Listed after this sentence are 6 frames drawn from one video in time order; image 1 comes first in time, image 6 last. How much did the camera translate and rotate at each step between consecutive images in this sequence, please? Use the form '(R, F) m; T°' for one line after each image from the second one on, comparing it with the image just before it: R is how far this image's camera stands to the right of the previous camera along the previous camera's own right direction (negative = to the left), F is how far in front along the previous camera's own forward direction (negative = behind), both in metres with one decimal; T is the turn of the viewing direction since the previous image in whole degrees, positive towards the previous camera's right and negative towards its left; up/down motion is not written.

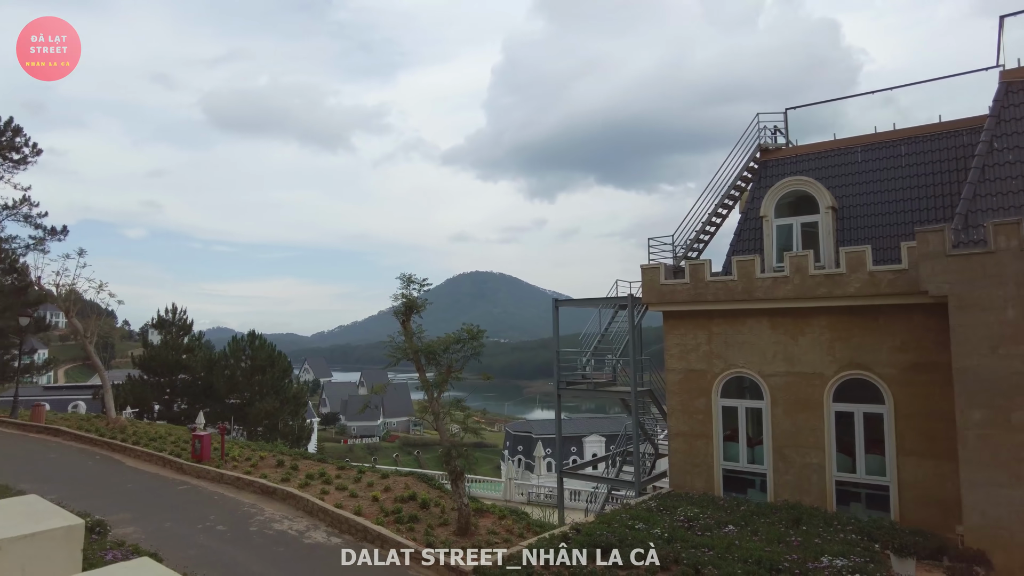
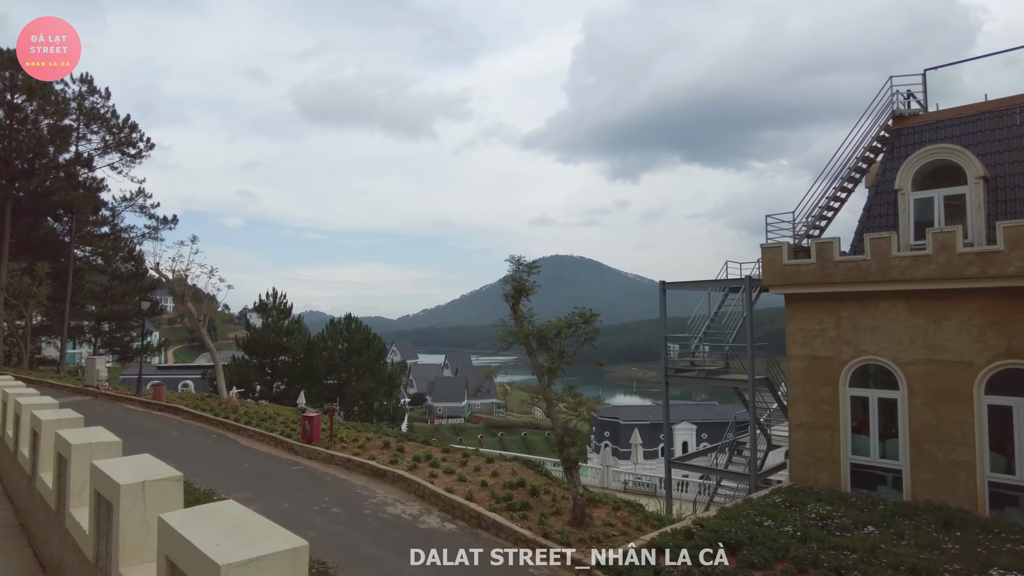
(-0.7, +0.4) m; -7°
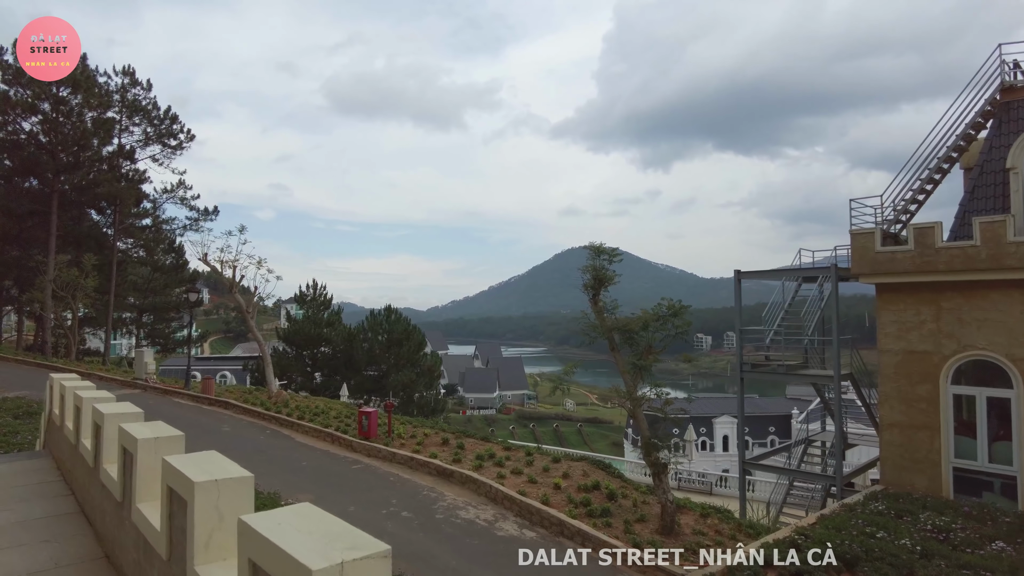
(-0.8, +0.6) m; -3°
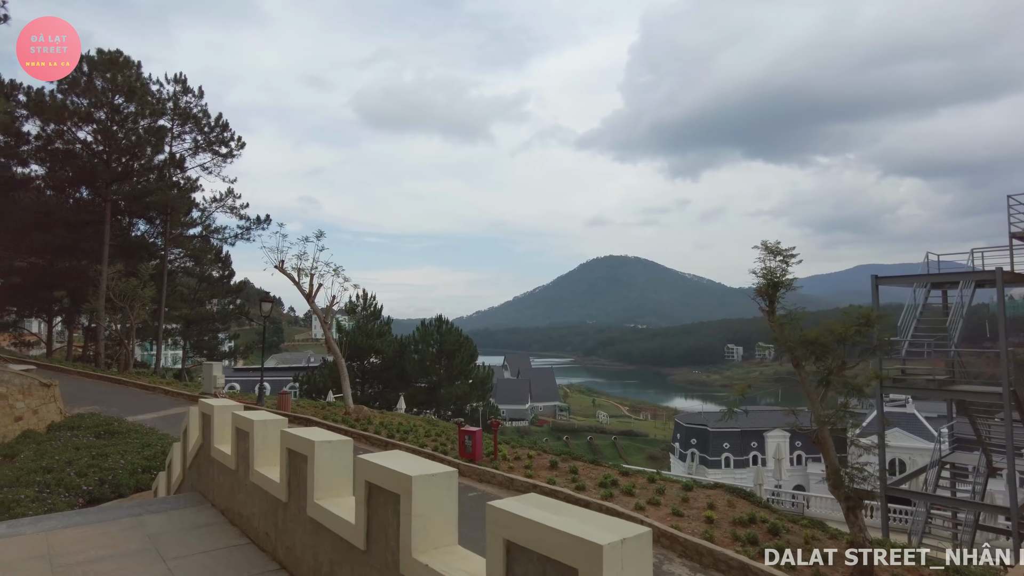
(-1.8, +1.0) m; -2°
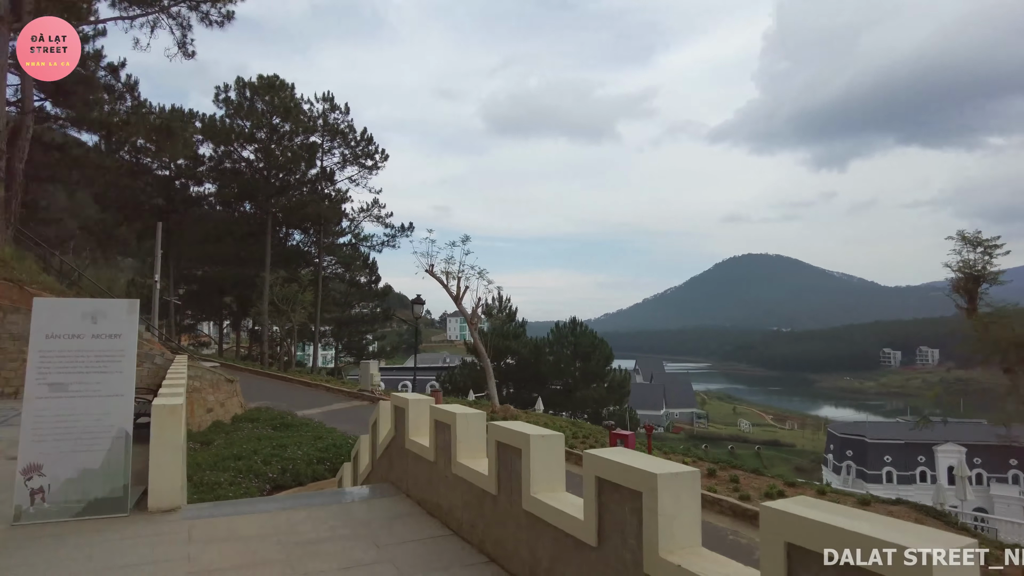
(-0.4, 0.0) m; -13°
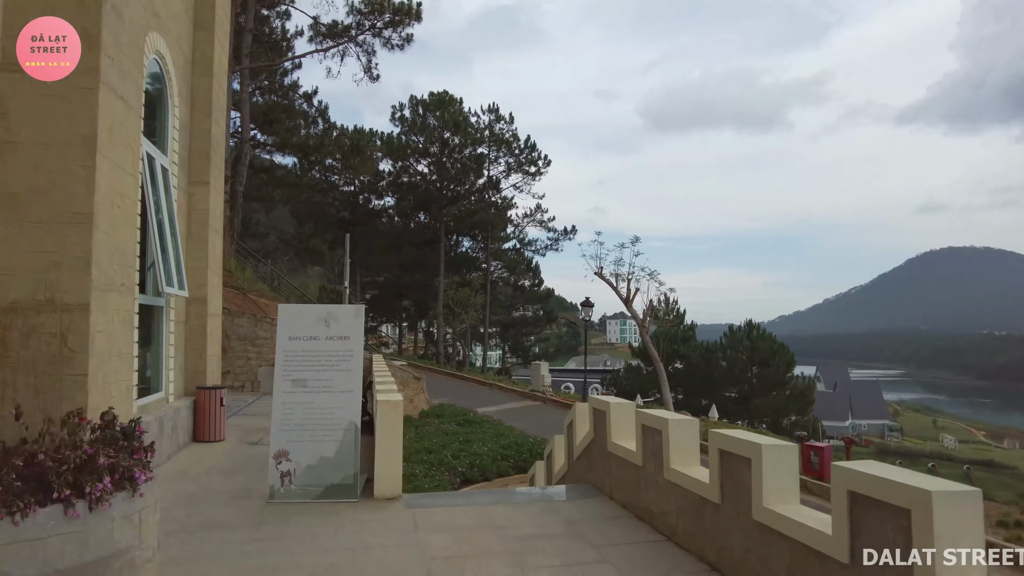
(-0.3, -0.1) m; -16°
